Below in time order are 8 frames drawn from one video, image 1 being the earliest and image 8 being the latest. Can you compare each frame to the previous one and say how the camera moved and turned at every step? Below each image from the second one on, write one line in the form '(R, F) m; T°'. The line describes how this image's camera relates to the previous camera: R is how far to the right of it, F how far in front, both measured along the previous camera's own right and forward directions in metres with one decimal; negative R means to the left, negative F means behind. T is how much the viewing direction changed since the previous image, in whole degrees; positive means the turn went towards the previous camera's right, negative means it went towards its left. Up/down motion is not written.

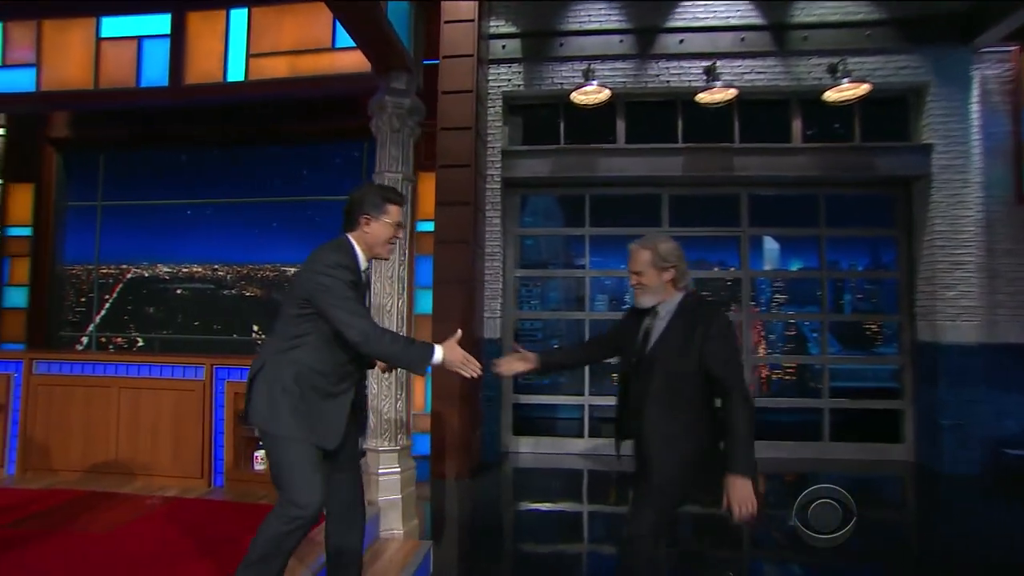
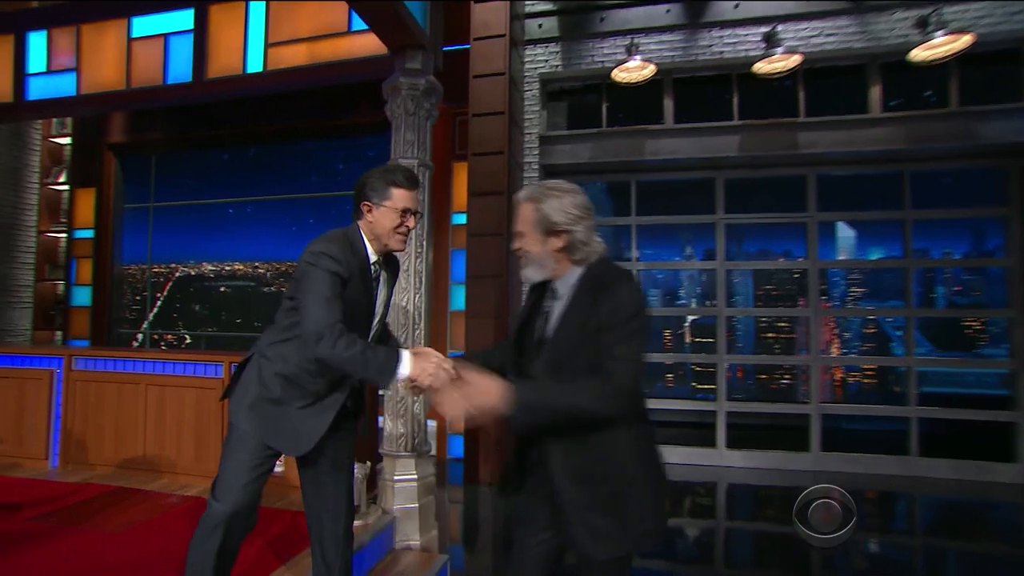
(+0.1, +0.3) m; -6°
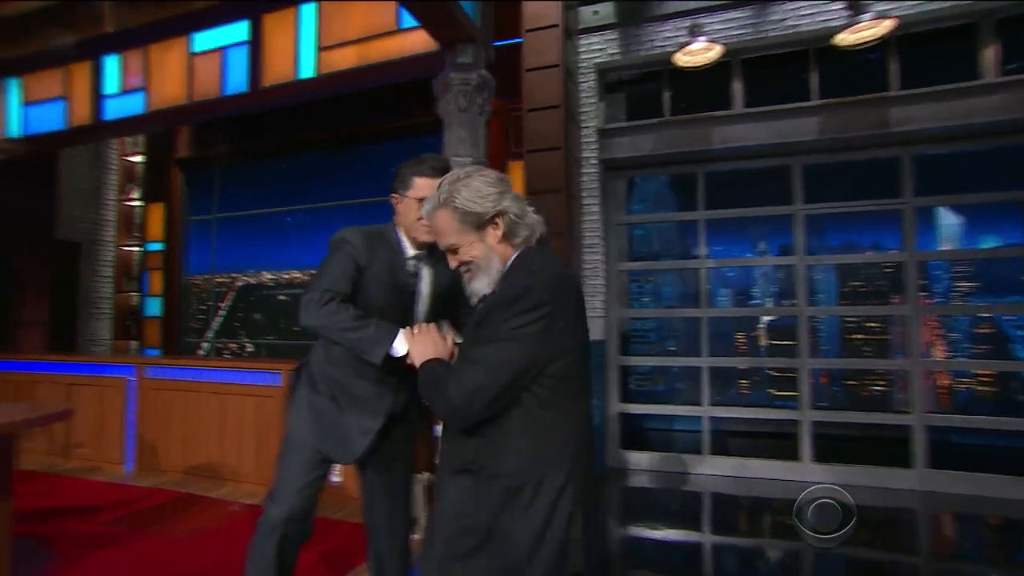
(-0.1, +0.2) m; -6°
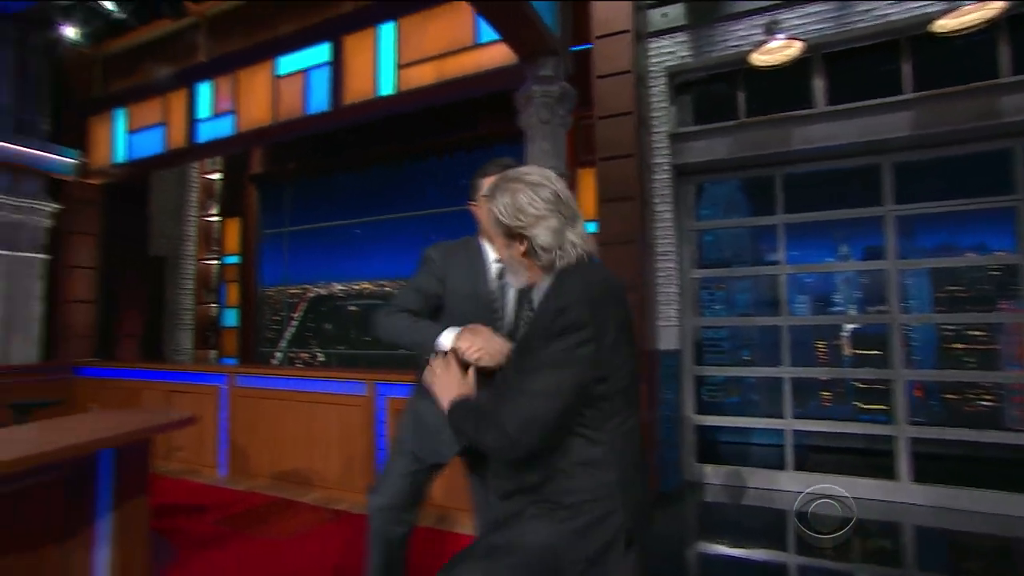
(-0.2, 0.0) m; -5°
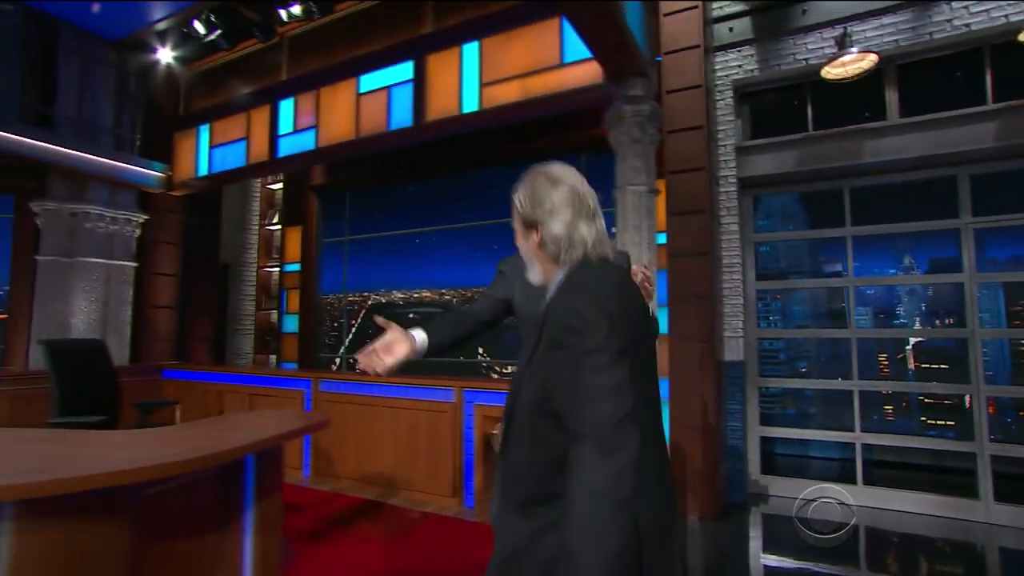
(-0.3, -0.1) m; -3°
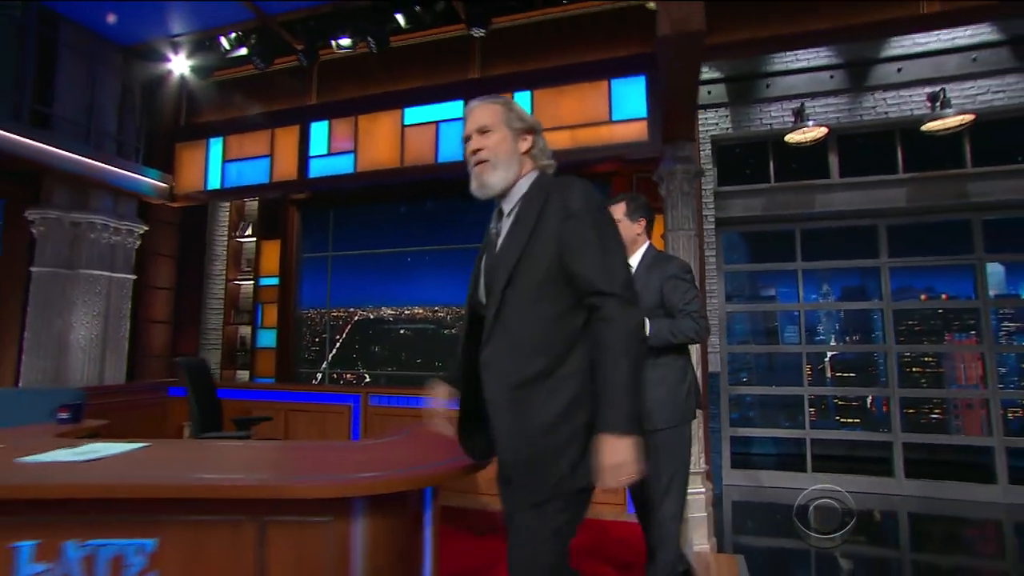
(-1.1, -0.3) m; +11°
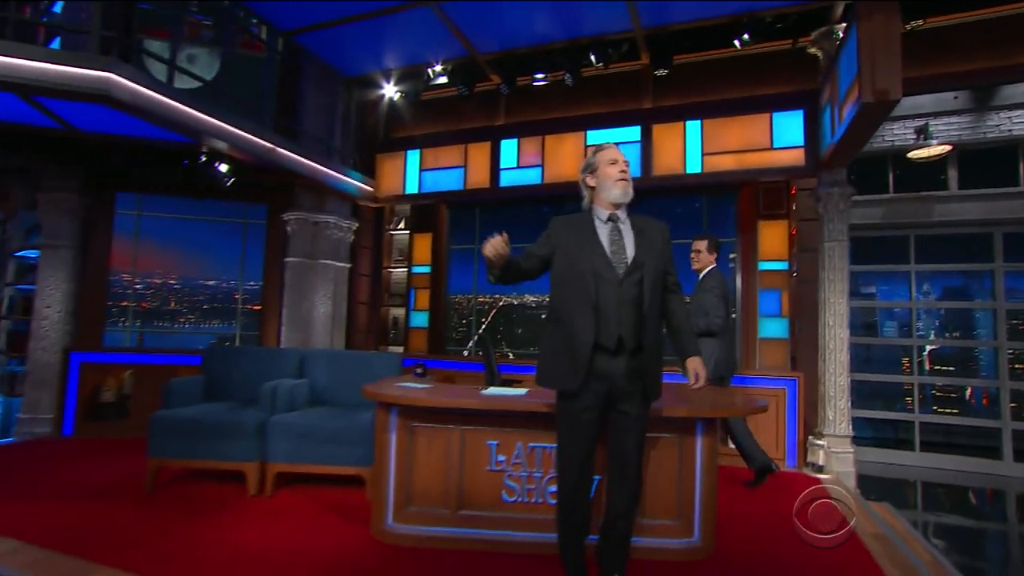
(-1.1, -0.9) m; -5°
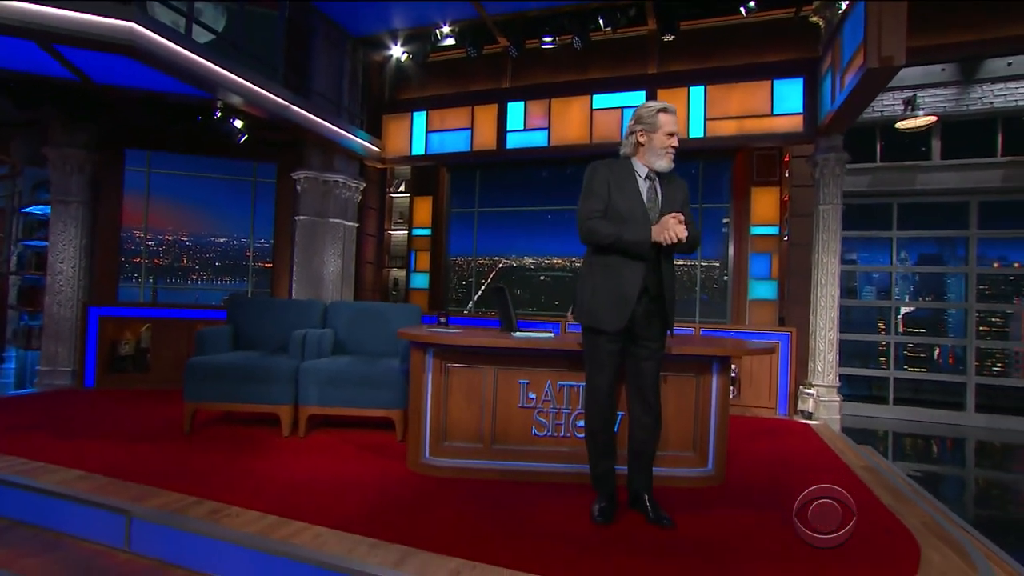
(-0.3, -0.2) m; +2°
